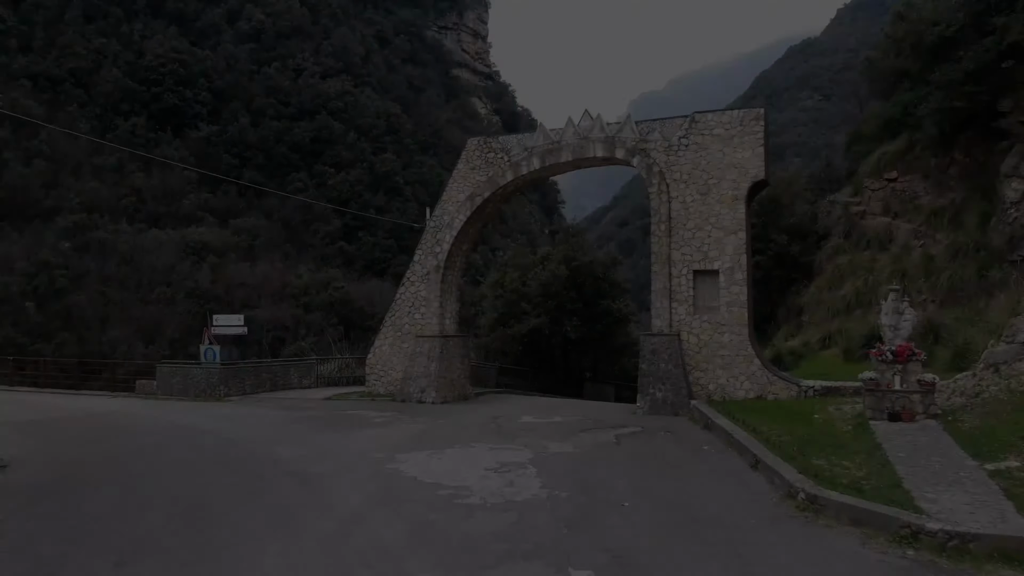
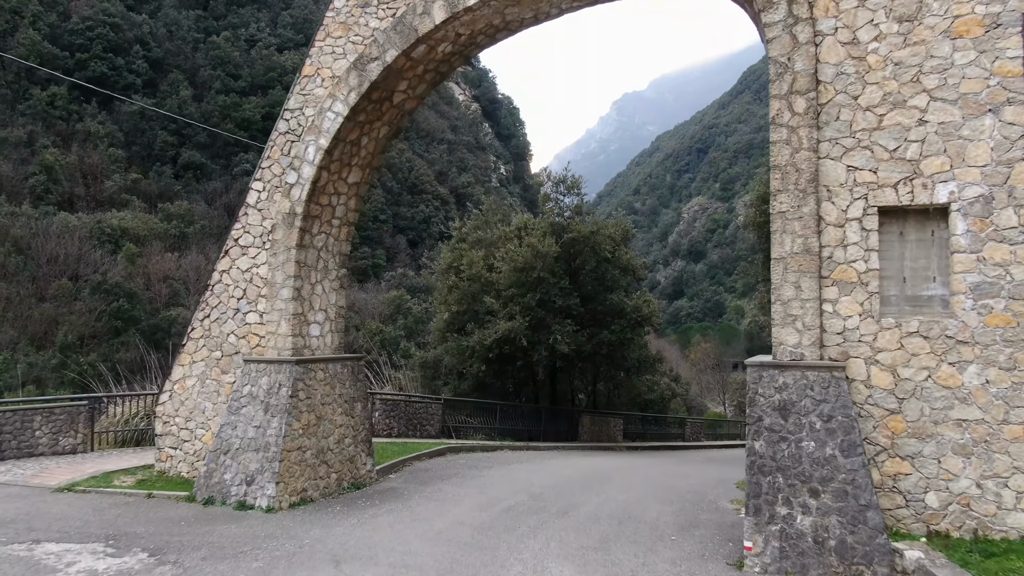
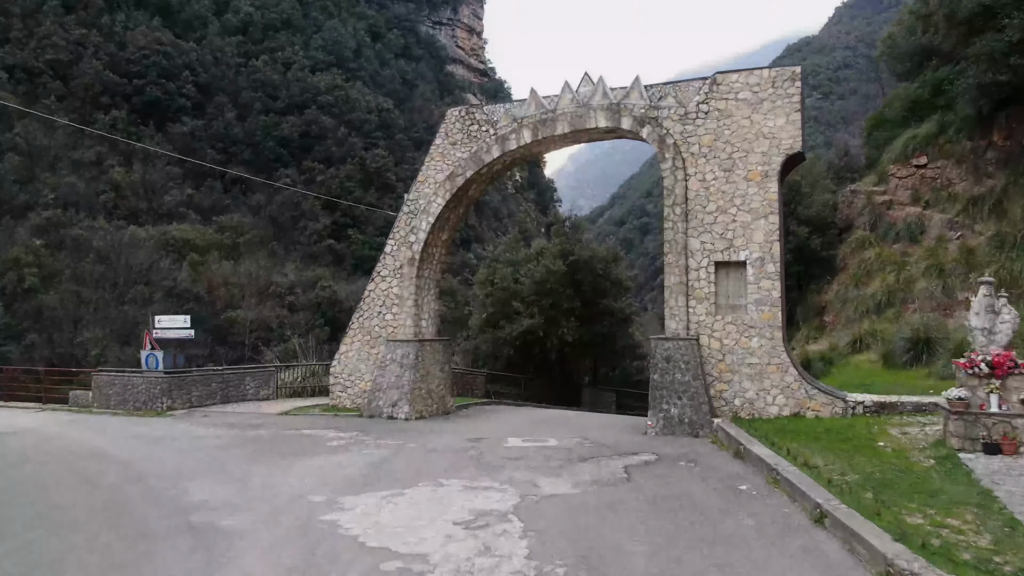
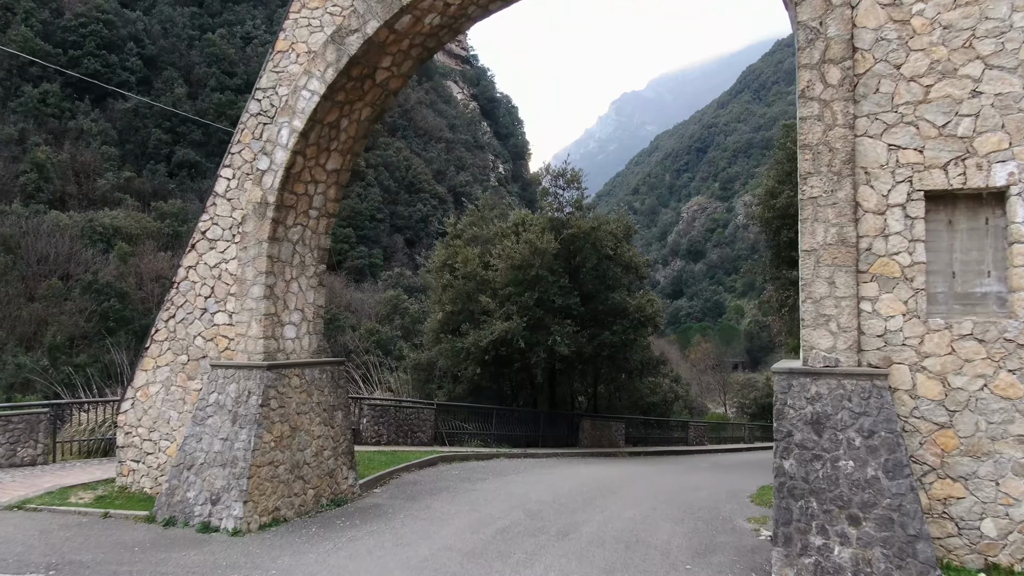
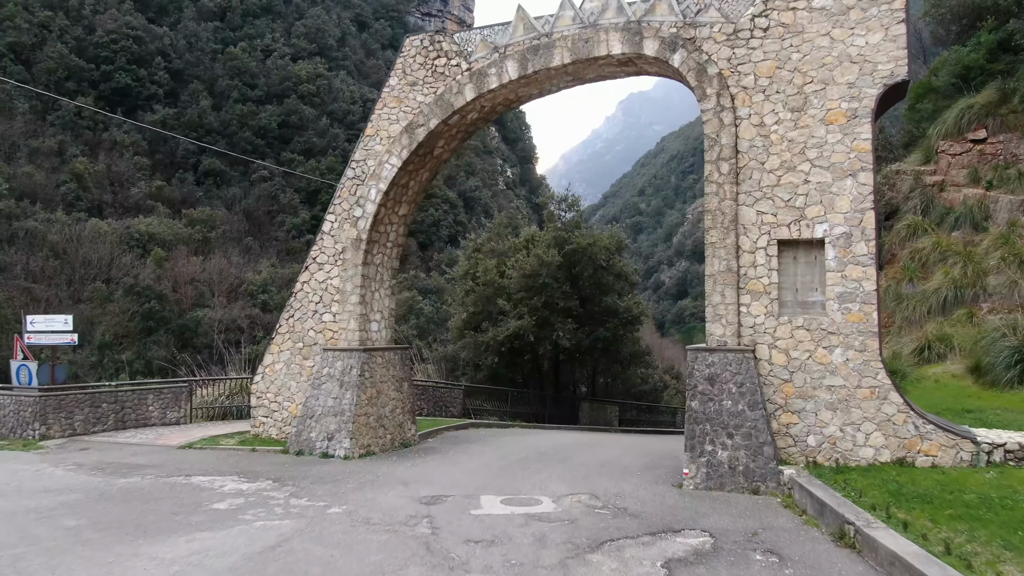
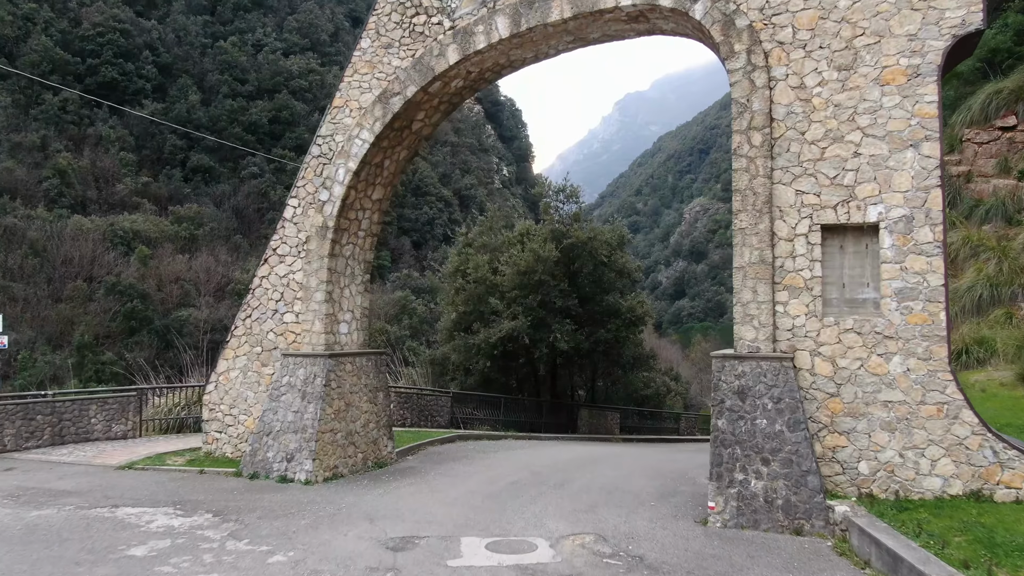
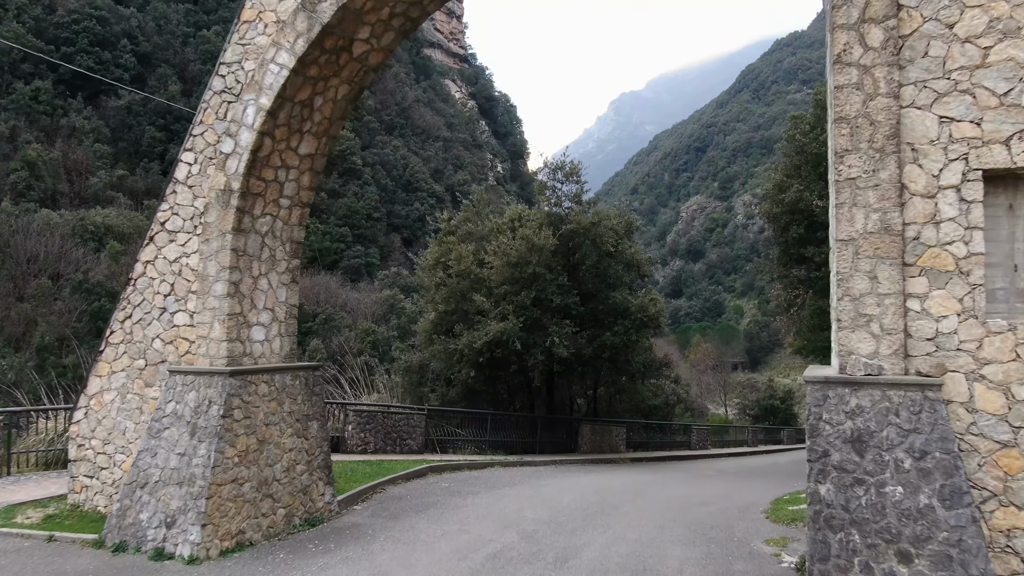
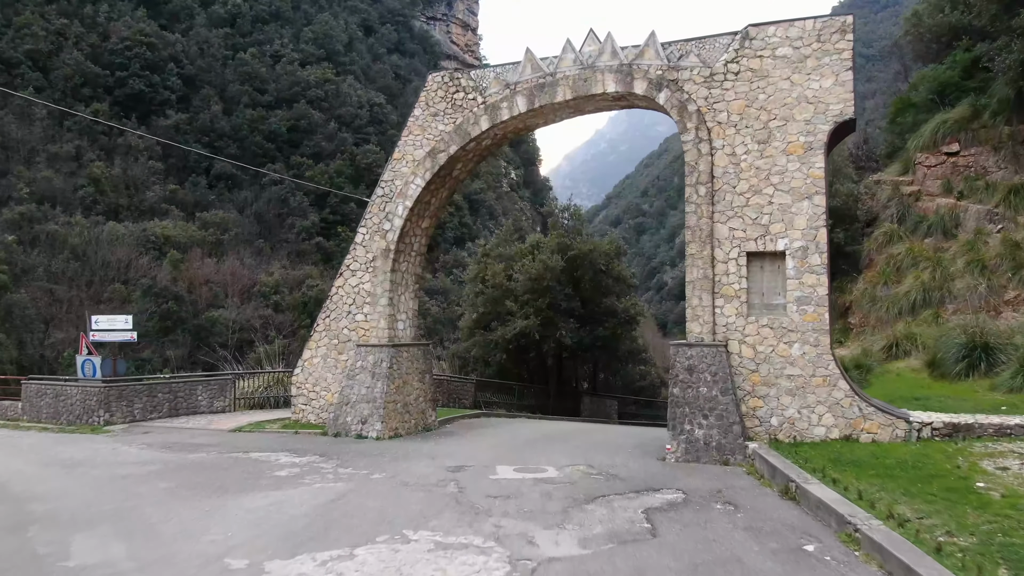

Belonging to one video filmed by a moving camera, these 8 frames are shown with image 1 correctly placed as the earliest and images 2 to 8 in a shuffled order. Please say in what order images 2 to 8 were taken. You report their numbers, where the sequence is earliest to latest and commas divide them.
3, 8, 5, 6, 2, 4, 7
